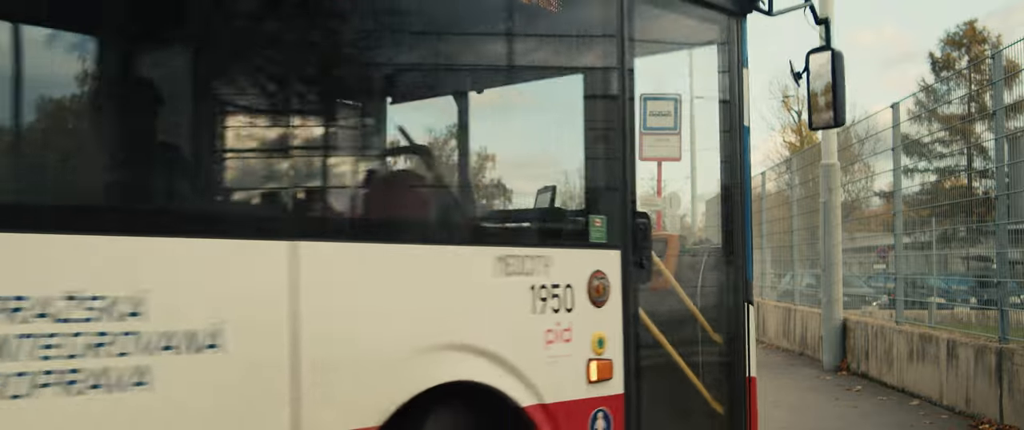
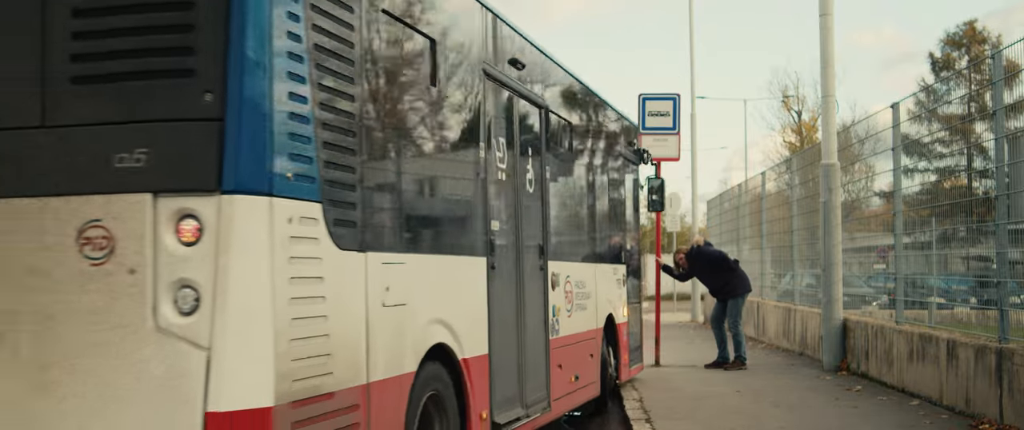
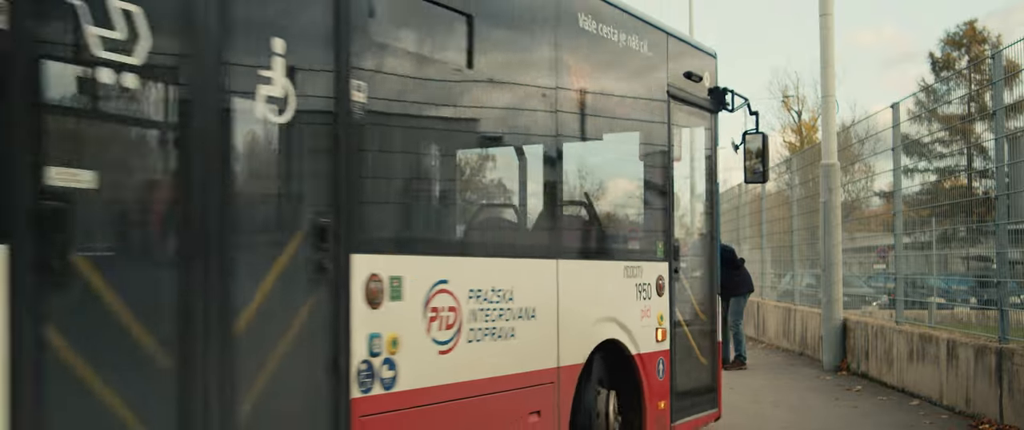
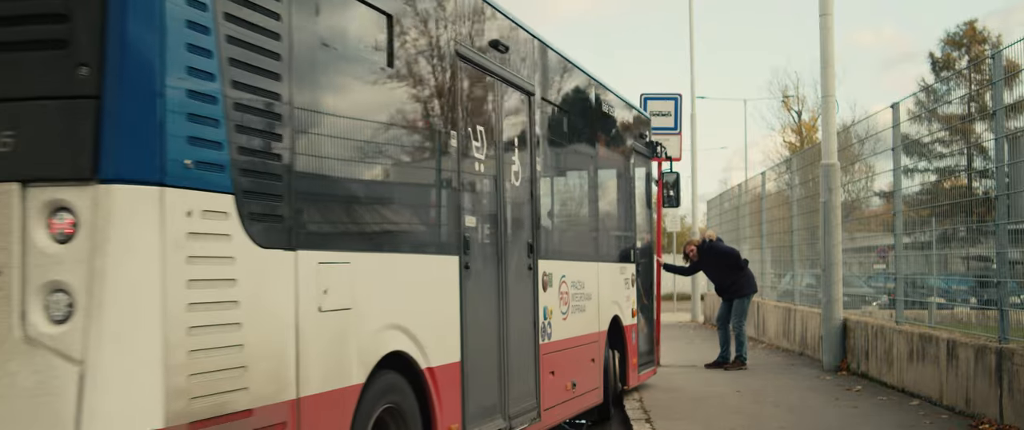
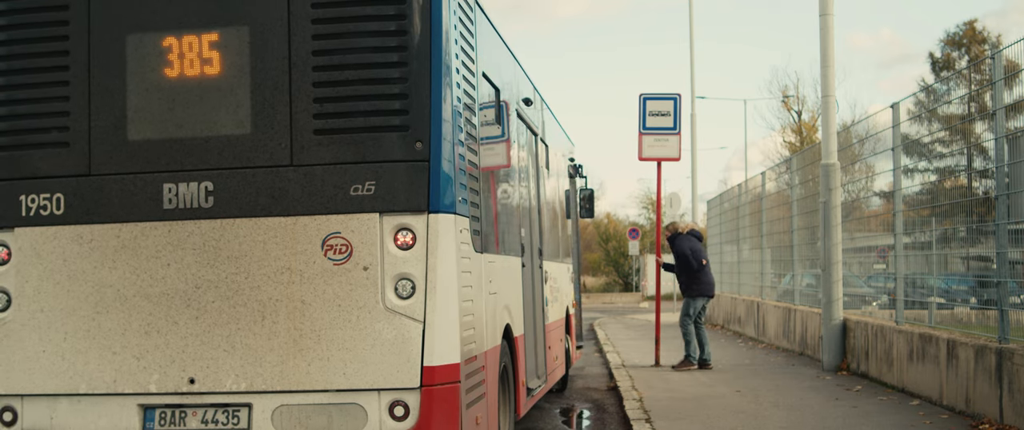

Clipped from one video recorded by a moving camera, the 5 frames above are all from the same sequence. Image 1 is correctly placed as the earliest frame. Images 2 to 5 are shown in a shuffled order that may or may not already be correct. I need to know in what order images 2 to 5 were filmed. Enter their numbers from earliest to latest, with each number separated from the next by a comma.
3, 4, 2, 5
